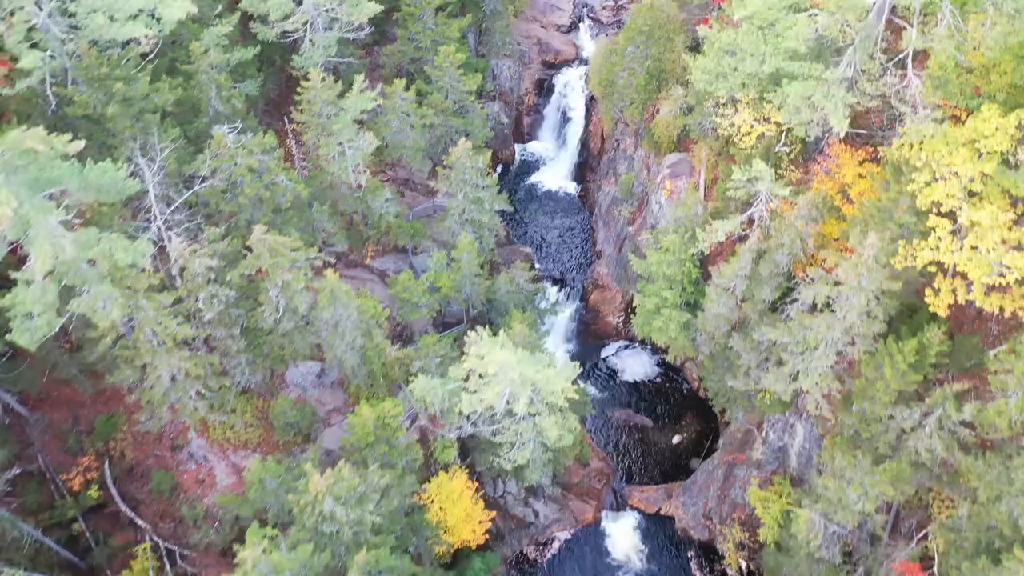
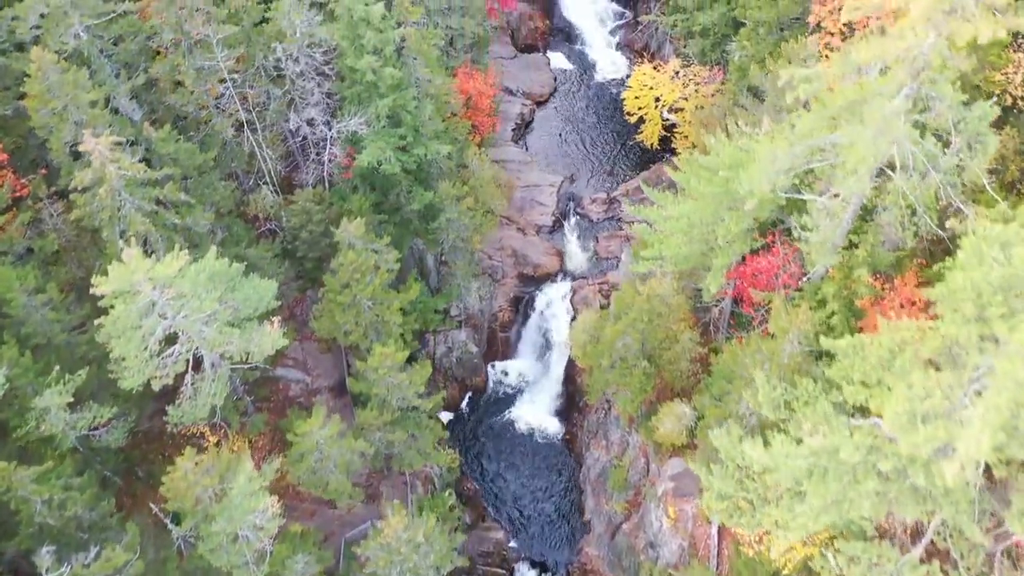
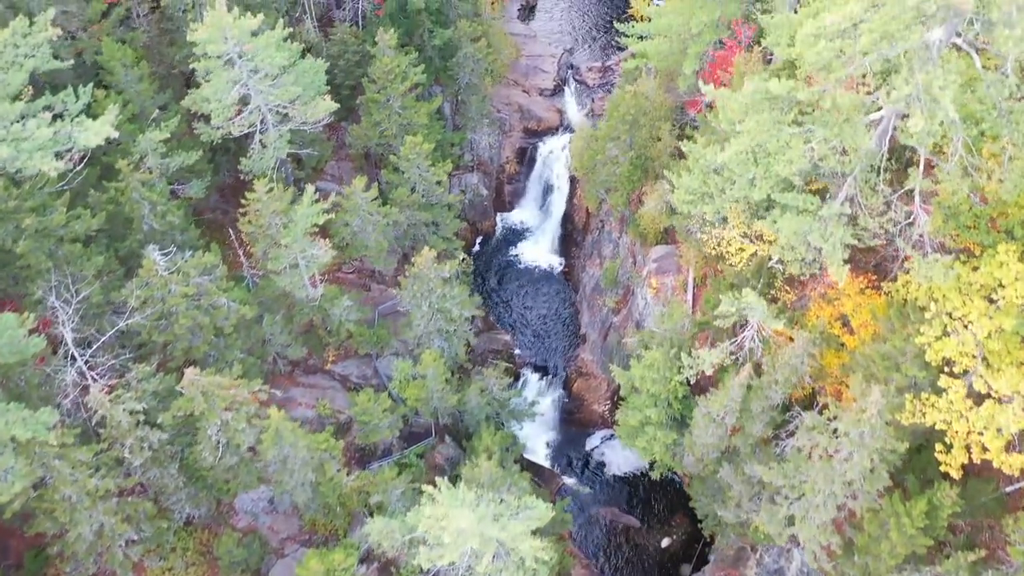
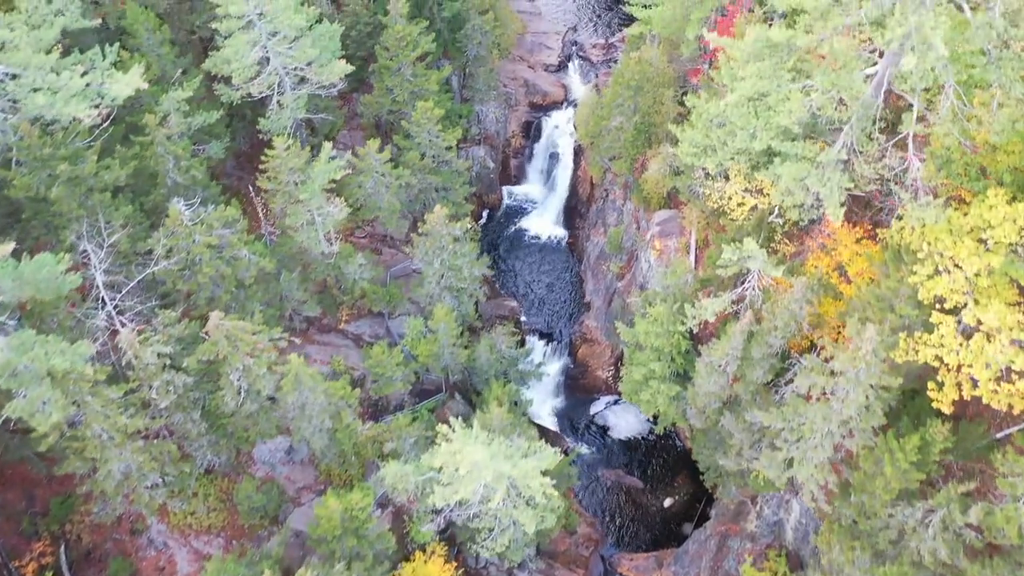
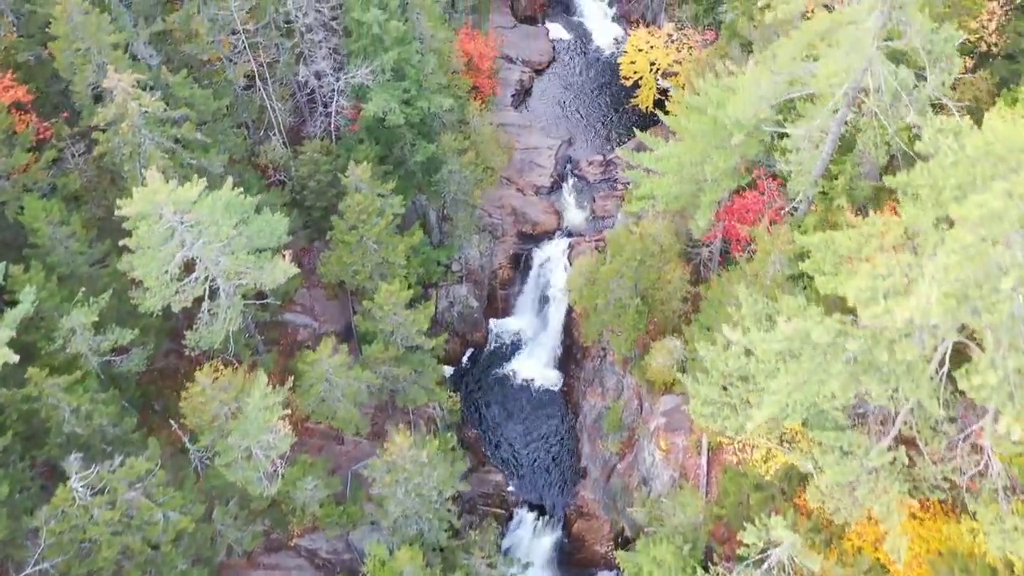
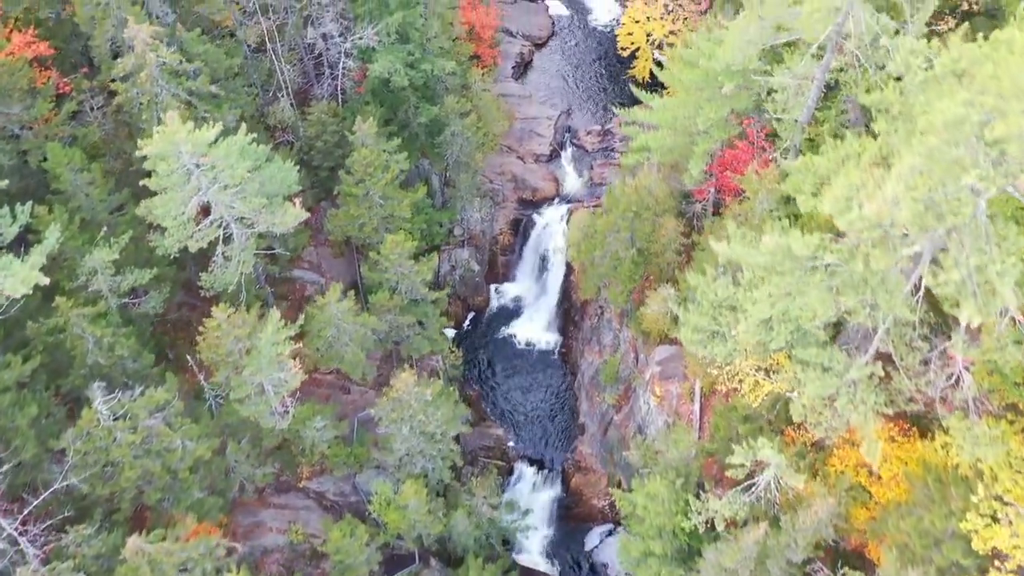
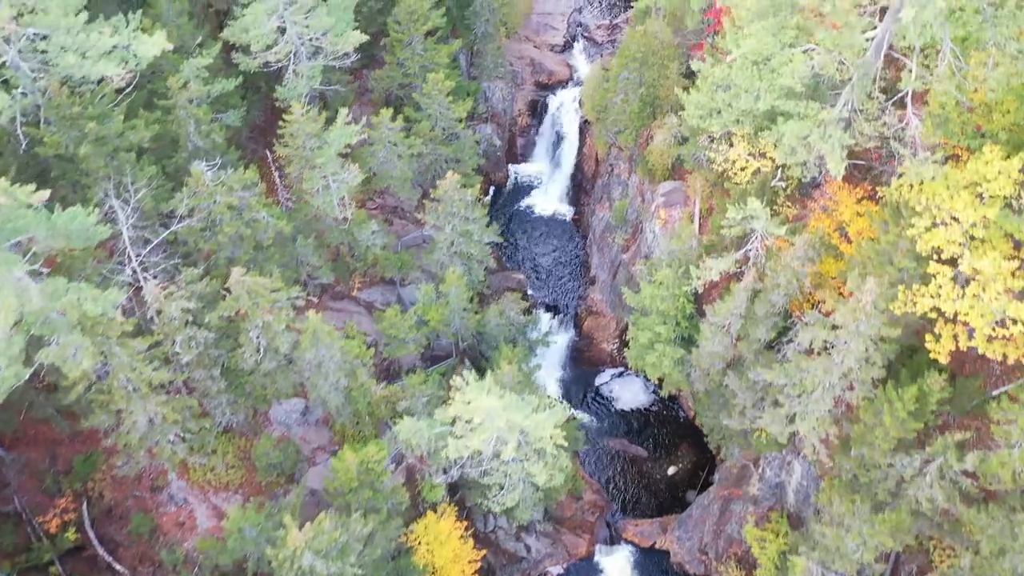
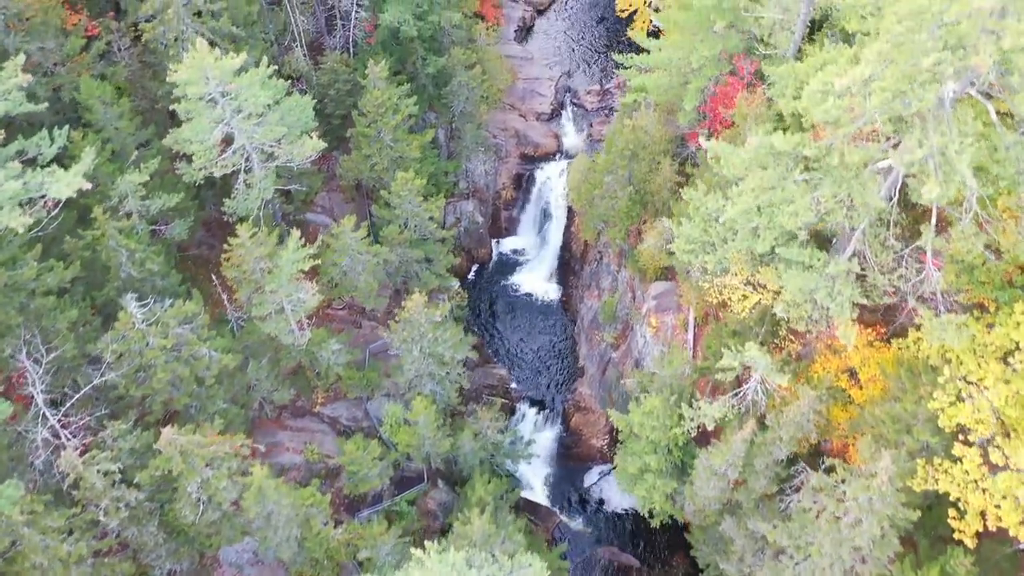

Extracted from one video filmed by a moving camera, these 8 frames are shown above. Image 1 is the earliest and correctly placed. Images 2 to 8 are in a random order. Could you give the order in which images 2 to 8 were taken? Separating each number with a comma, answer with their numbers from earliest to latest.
7, 4, 3, 8, 6, 5, 2
